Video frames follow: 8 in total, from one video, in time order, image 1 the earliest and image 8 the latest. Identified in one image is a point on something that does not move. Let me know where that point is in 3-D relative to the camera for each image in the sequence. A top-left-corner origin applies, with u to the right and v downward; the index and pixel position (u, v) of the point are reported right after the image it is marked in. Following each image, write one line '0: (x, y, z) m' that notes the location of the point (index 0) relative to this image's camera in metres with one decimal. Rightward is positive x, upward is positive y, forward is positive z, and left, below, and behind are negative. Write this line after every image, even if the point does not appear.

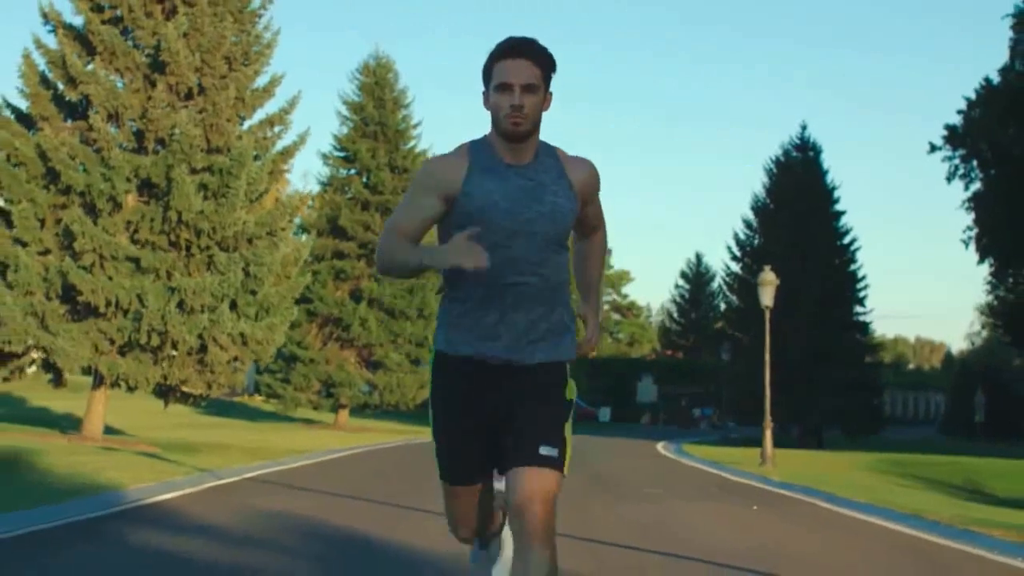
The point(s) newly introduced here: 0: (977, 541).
0: (+4.7, -2.5, +13.9) m
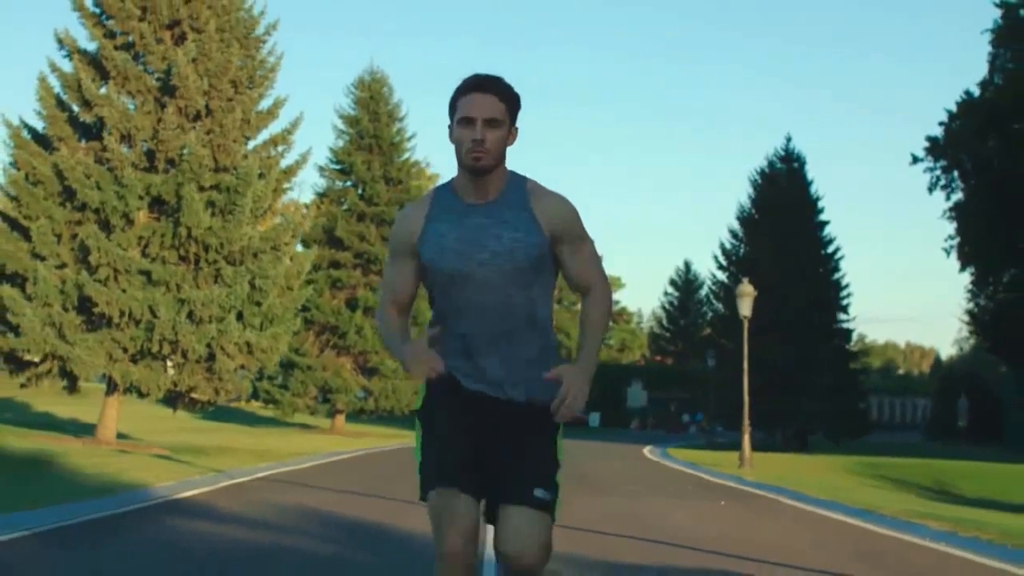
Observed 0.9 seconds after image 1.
0: (+4.6, -2.7, +15.5) m
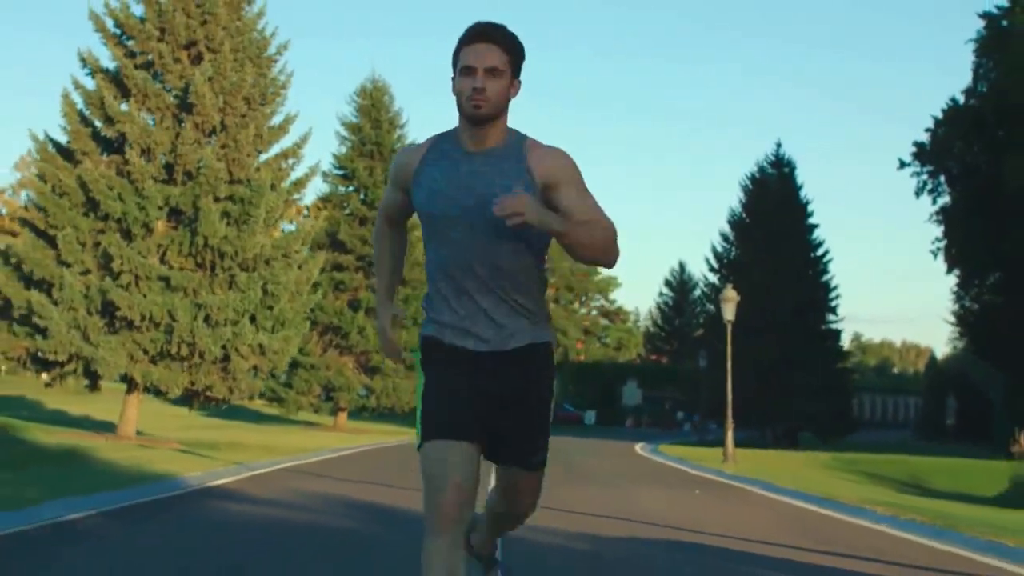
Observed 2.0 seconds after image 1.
0: (+4.5, -2.8, +17.3) m
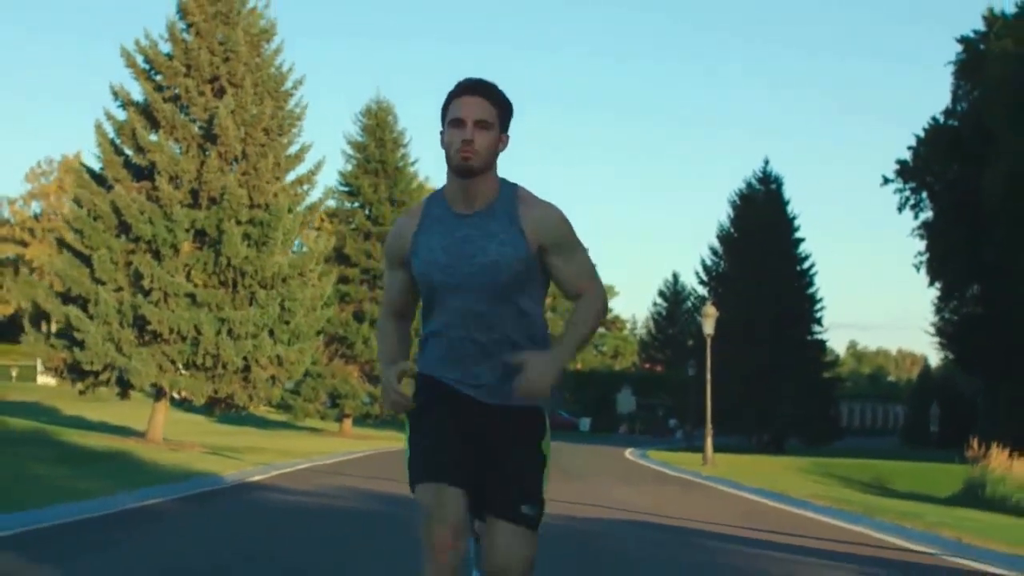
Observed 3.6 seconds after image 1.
0: (+4.5, -3.2, +20.1) m
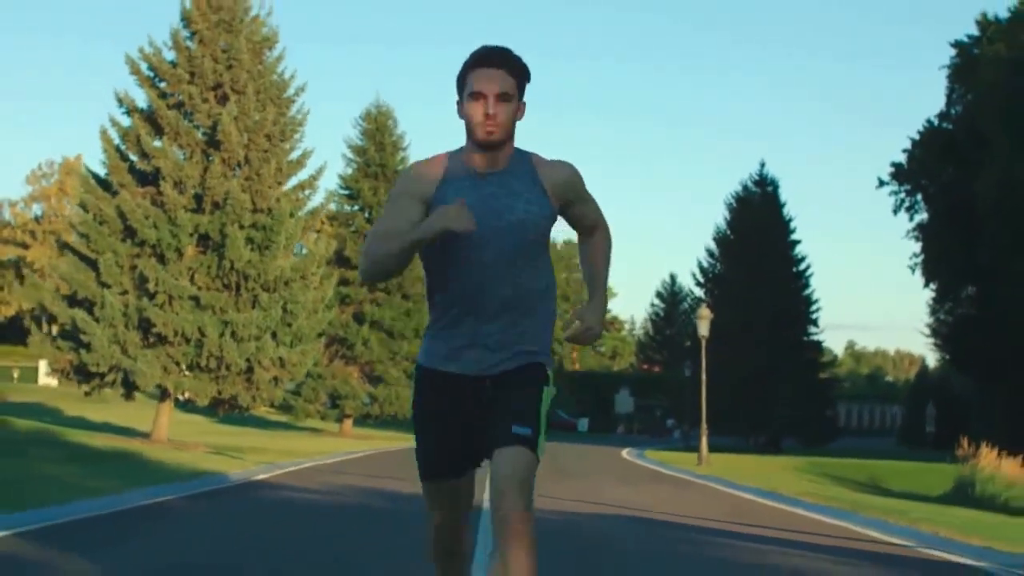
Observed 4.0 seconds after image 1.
0: (+4.4, -3.2, +20.7) m
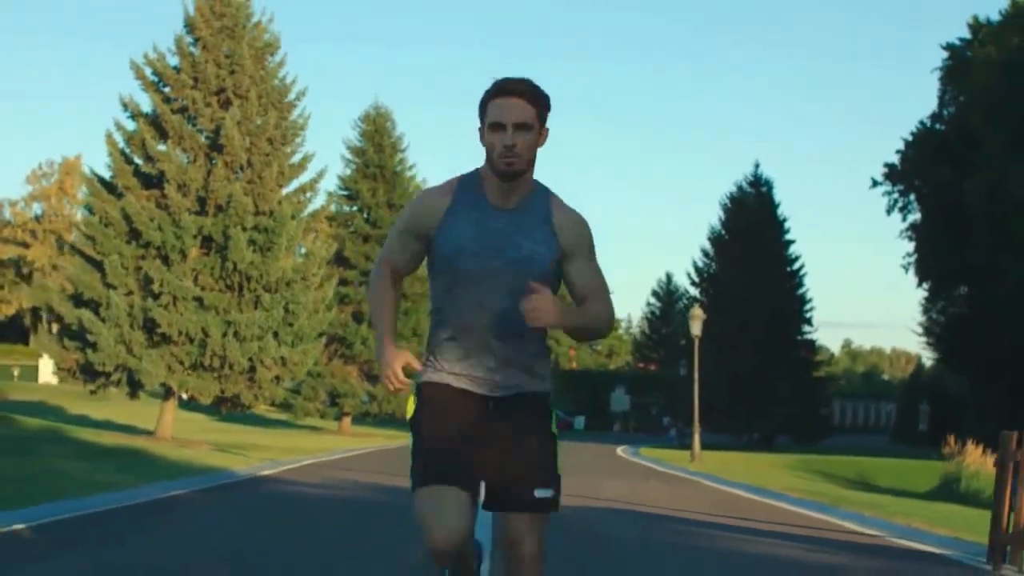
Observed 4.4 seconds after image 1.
0: (+4.4, -3.3, +21.5) m
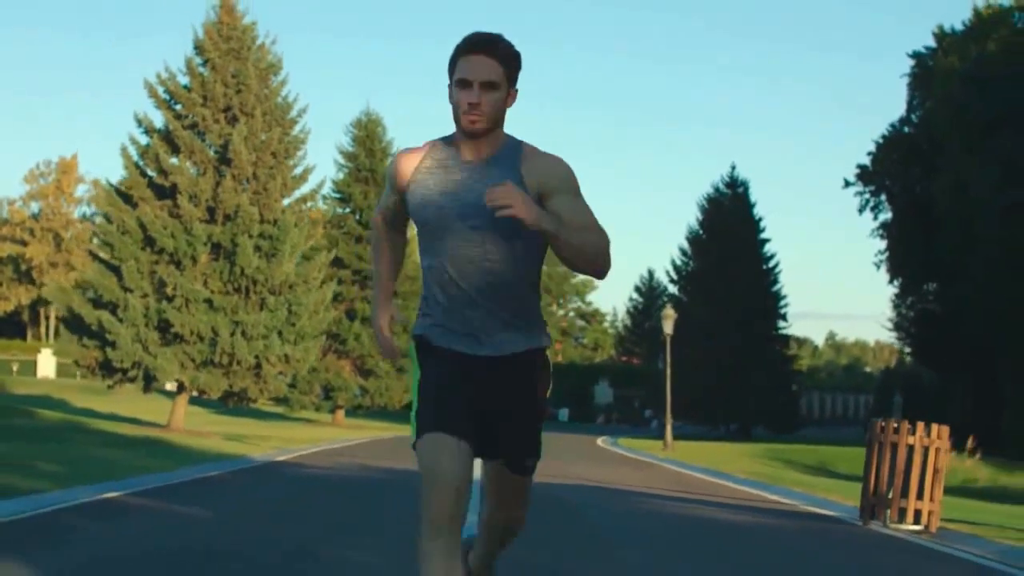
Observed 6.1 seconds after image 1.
0: (+4.1, -3.4, +24.5) m
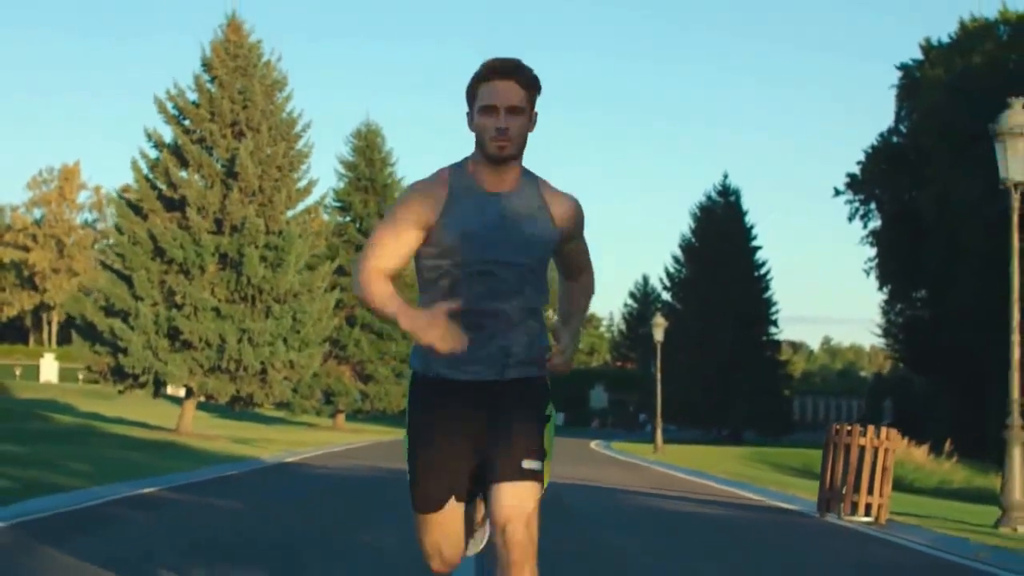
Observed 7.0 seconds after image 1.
0: (+4.0, -3.6, +26.0) m
